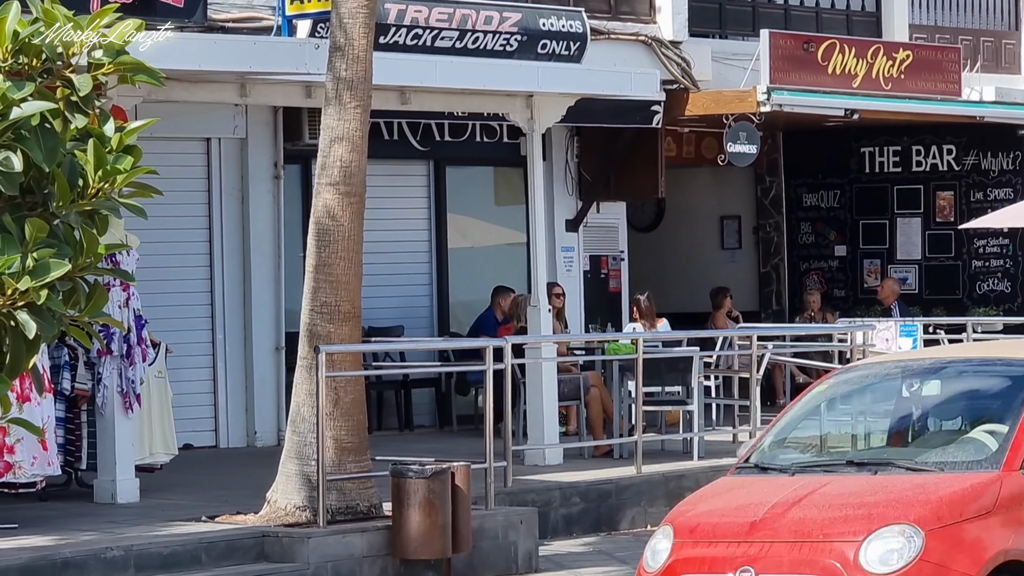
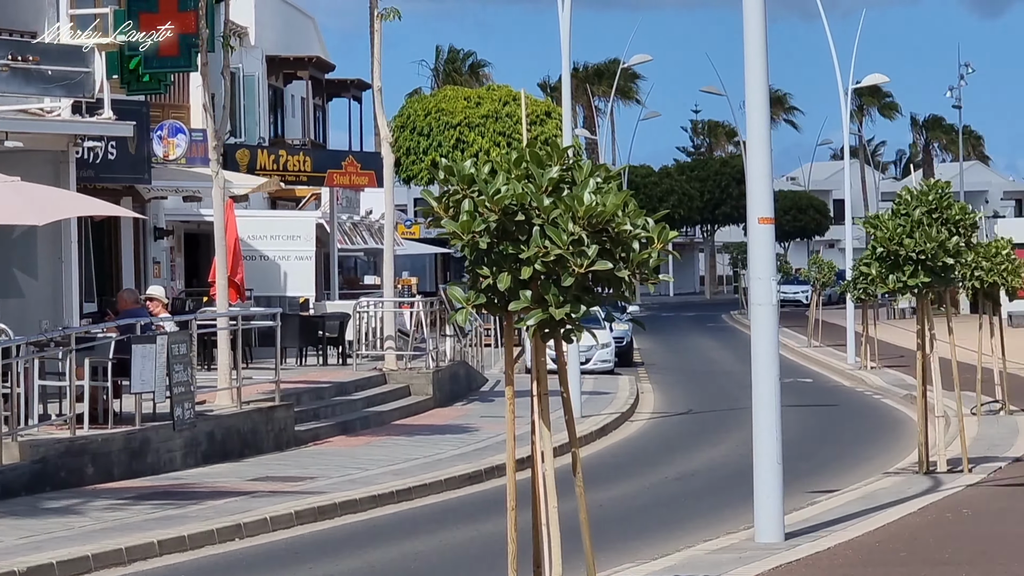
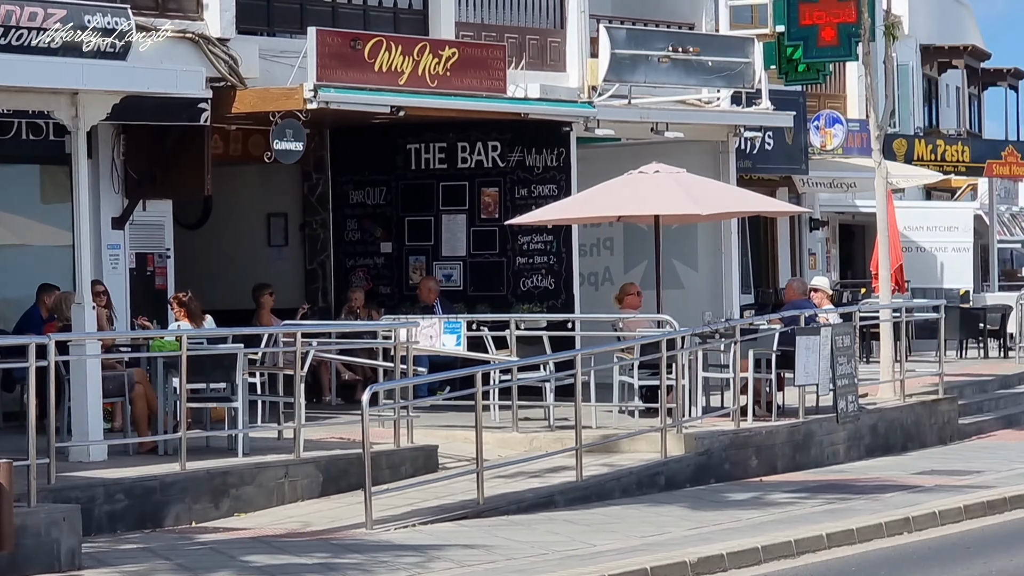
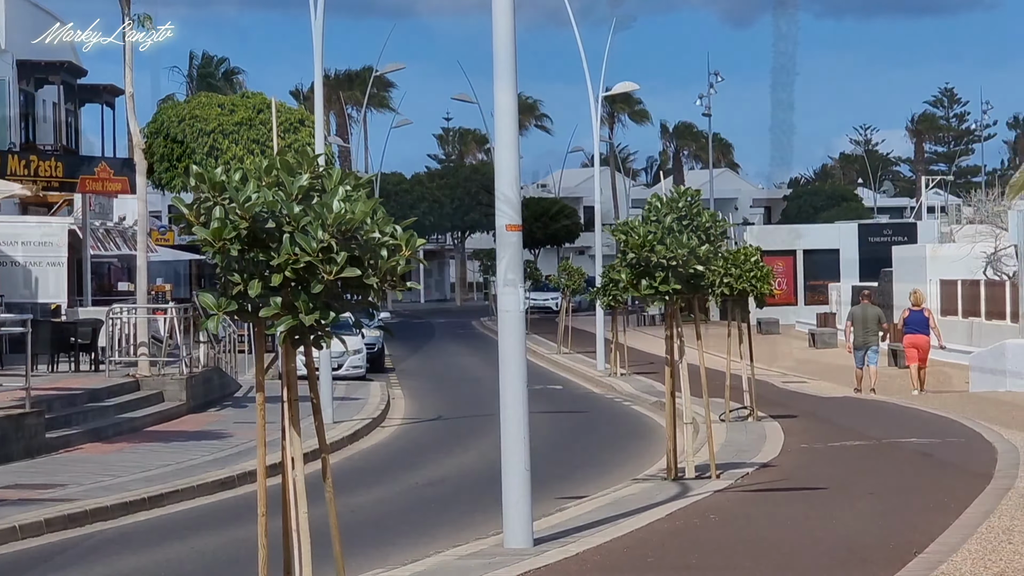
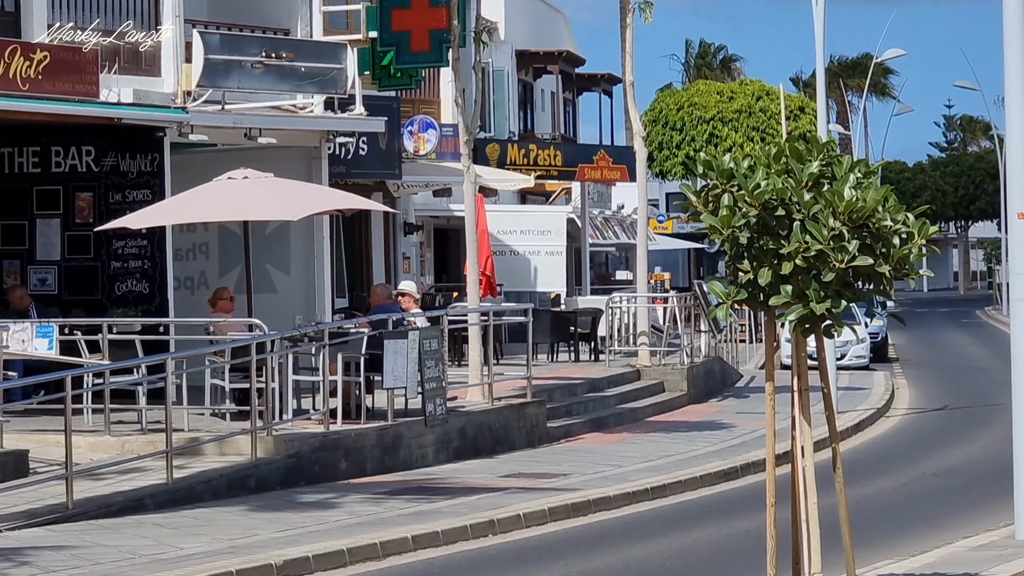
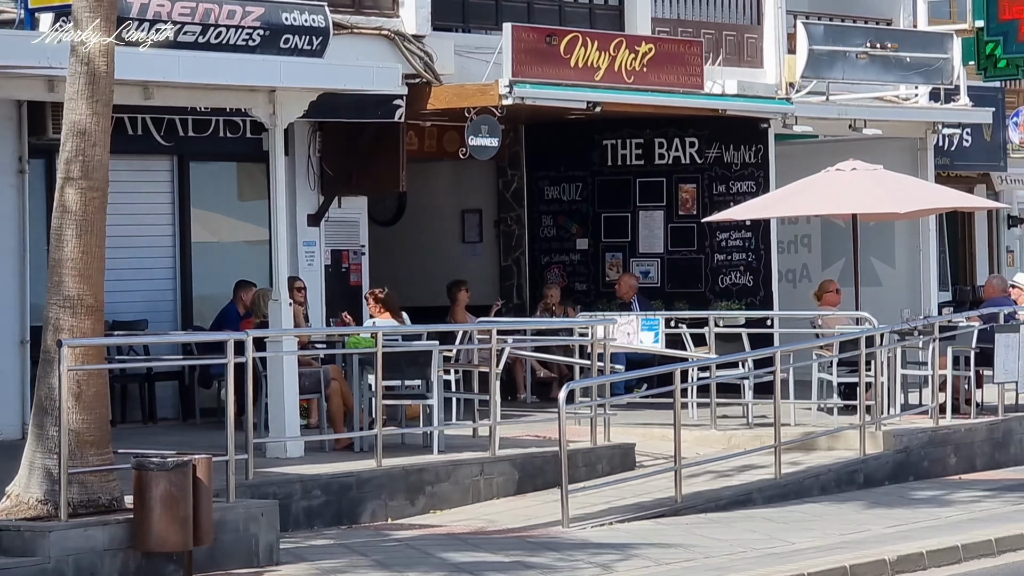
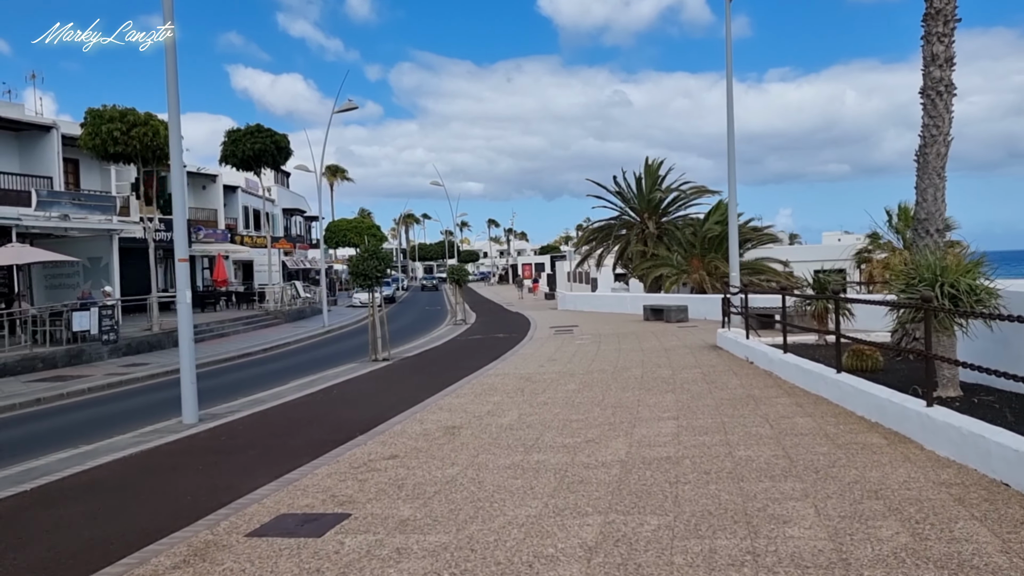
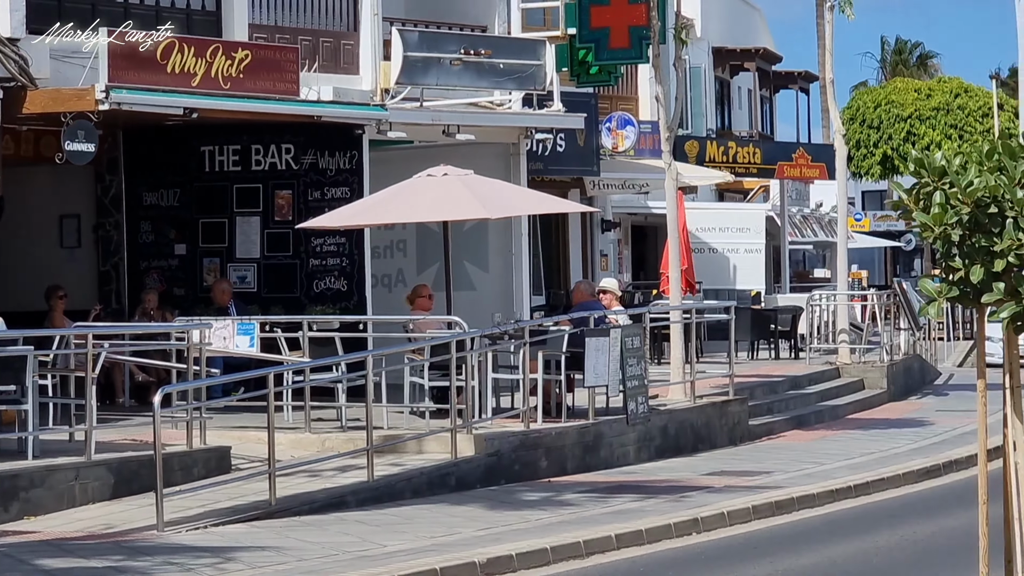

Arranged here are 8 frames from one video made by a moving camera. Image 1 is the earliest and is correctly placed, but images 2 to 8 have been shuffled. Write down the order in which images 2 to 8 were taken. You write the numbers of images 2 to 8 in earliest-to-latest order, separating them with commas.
6, 3, 8, 5, 2, 4, 7
